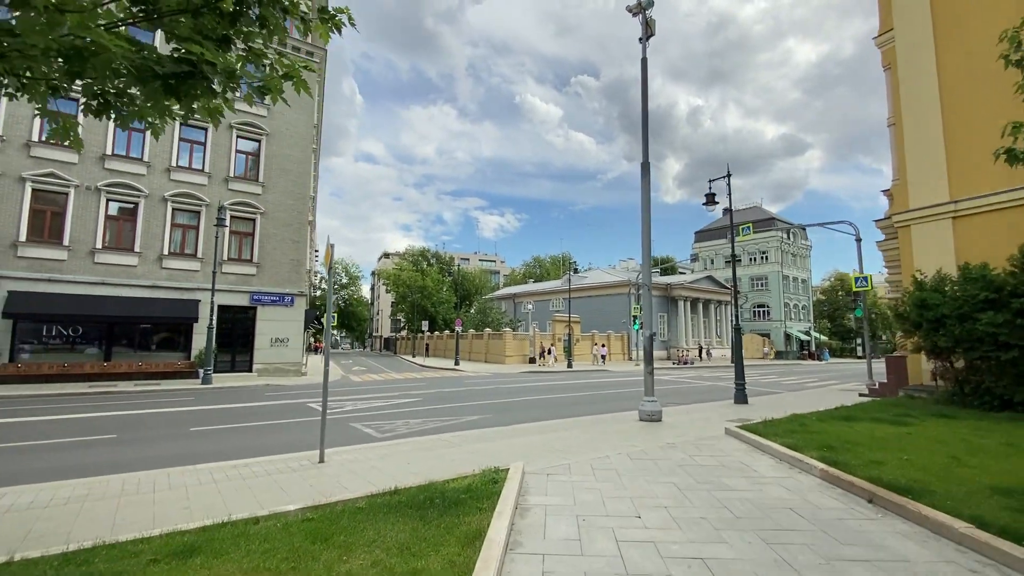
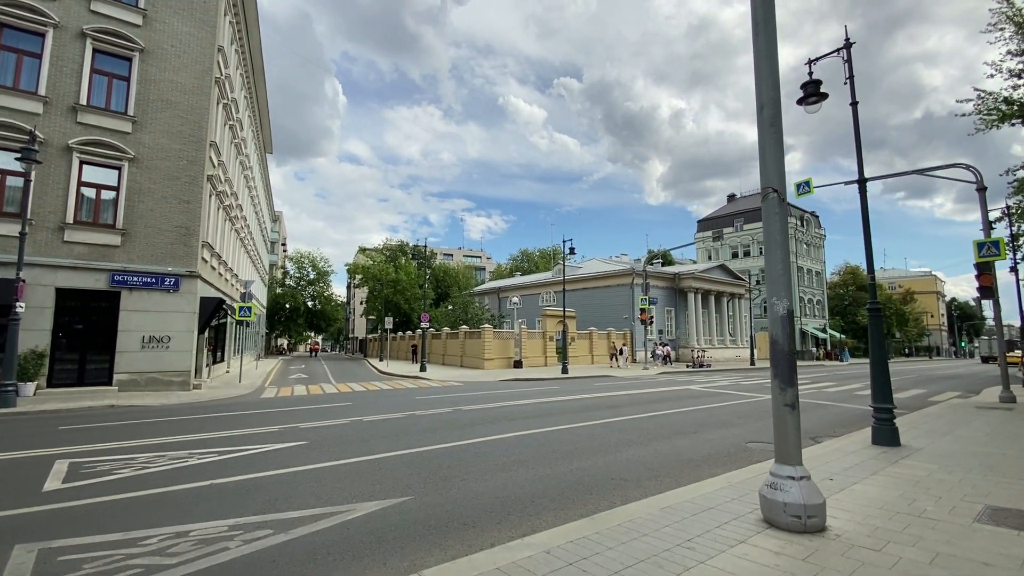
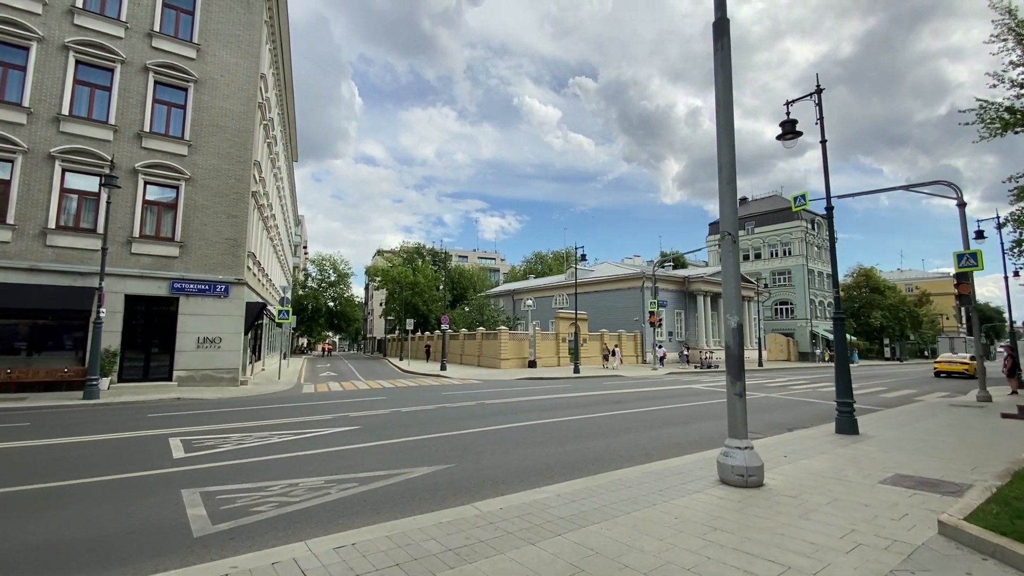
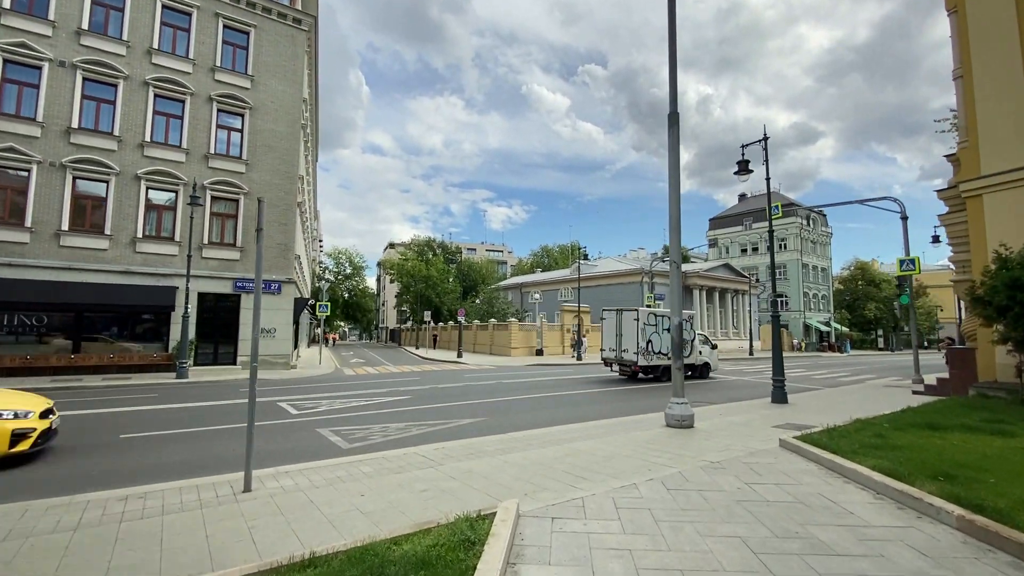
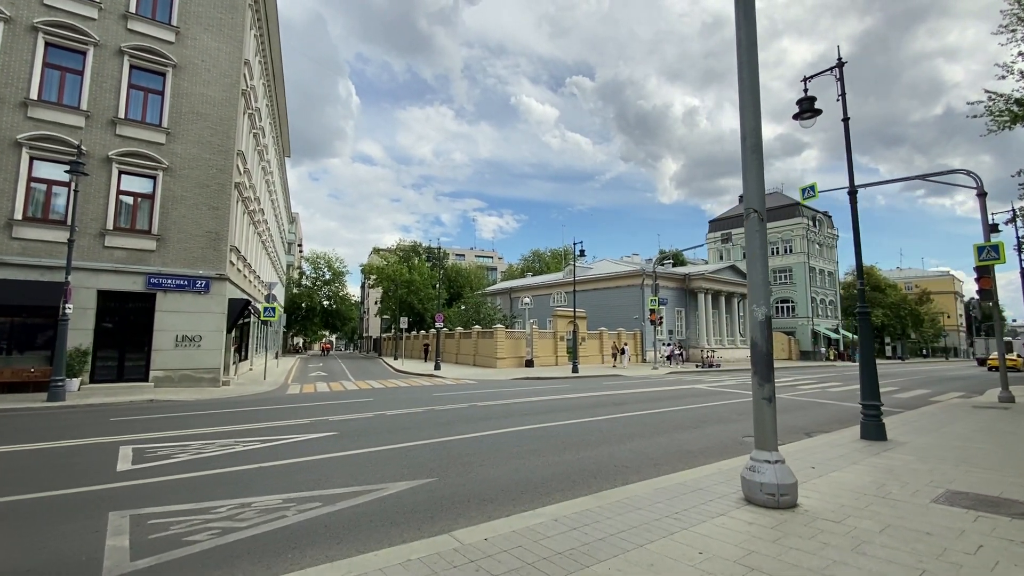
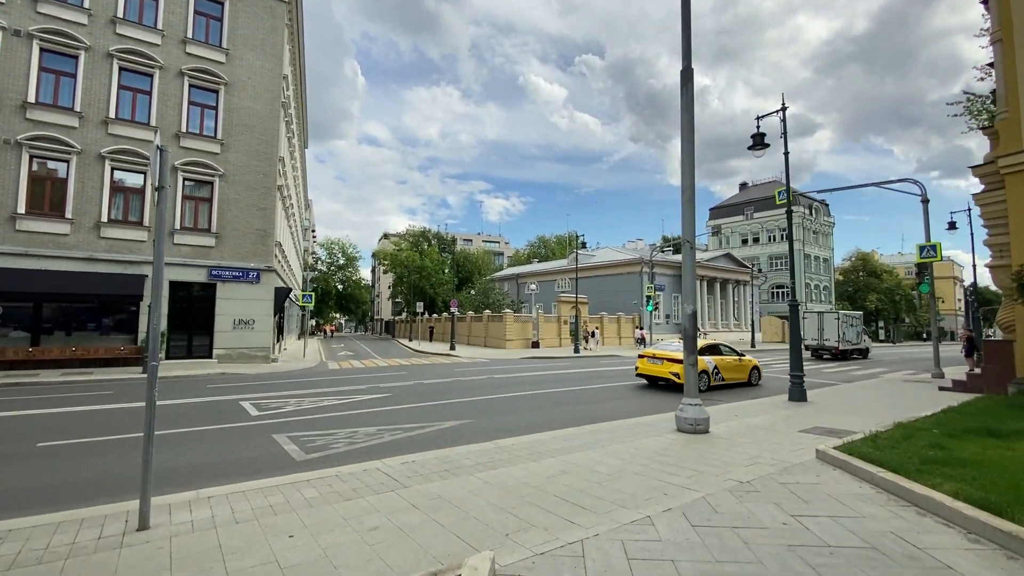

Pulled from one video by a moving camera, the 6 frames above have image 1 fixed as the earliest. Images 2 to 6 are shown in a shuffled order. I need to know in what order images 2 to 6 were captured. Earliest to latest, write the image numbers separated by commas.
4, 6, 3, 5, 2
